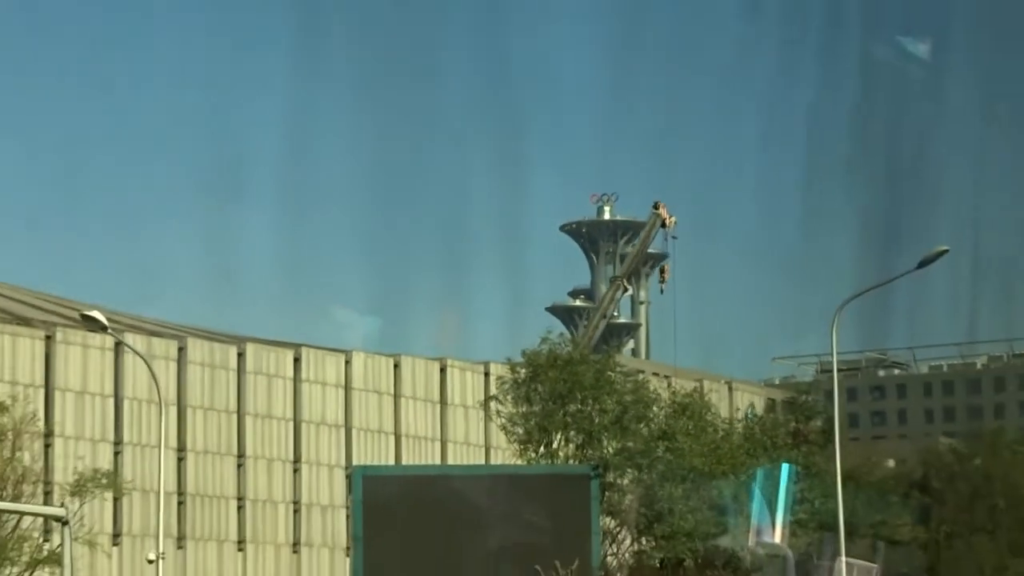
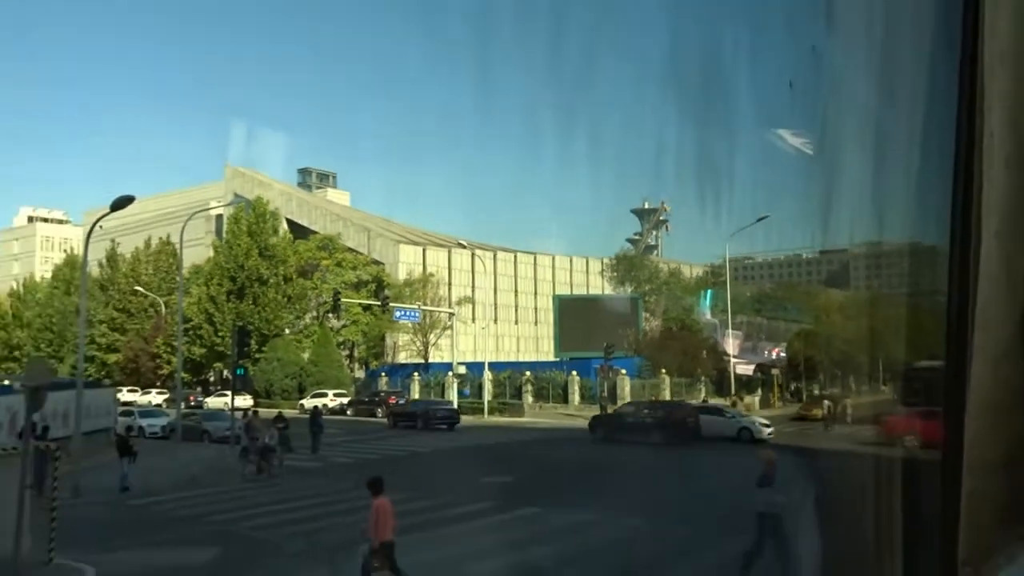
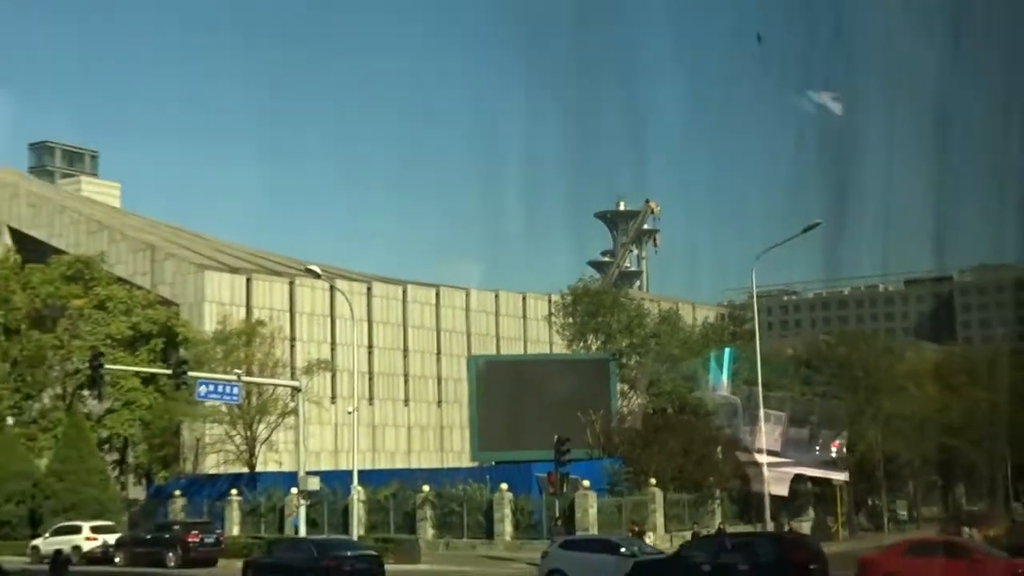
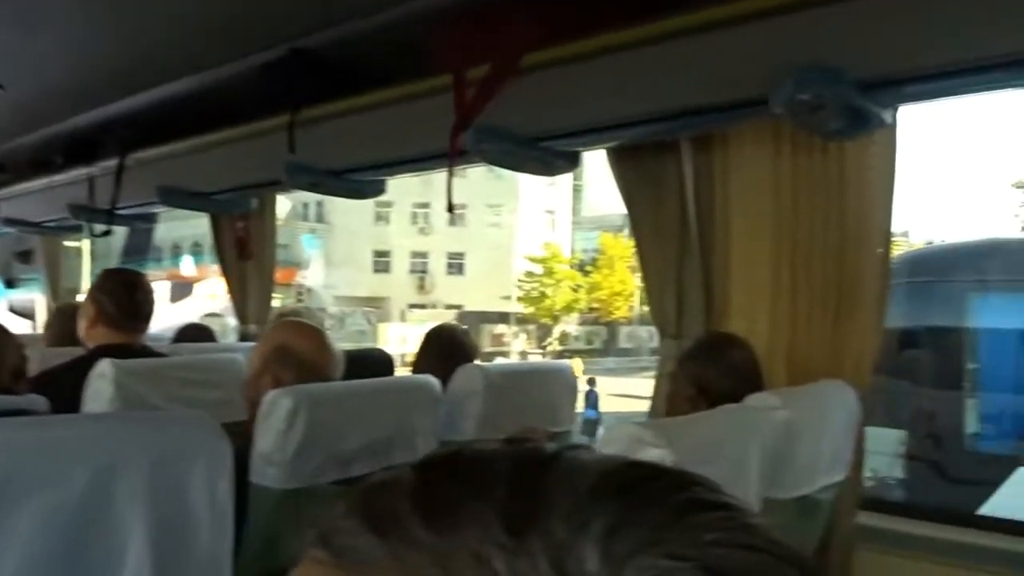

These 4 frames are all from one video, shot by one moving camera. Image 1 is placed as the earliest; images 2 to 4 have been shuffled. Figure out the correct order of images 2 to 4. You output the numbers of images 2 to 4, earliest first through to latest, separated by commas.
3, 2, 4
